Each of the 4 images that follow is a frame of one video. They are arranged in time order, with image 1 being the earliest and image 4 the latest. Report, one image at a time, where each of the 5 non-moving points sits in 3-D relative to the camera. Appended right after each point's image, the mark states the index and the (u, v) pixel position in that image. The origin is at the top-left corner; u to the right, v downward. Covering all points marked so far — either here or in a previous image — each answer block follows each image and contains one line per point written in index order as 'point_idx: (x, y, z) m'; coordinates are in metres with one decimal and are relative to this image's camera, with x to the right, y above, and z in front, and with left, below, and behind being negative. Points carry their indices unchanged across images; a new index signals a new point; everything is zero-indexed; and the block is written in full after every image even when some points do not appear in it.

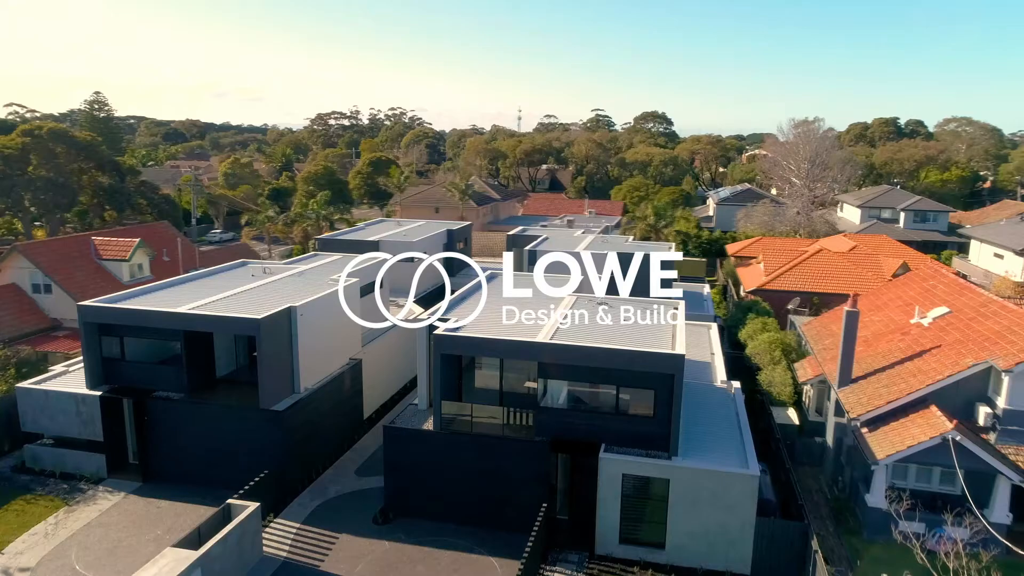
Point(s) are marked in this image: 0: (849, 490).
0: (+6.6, -3.9, +14.1) m
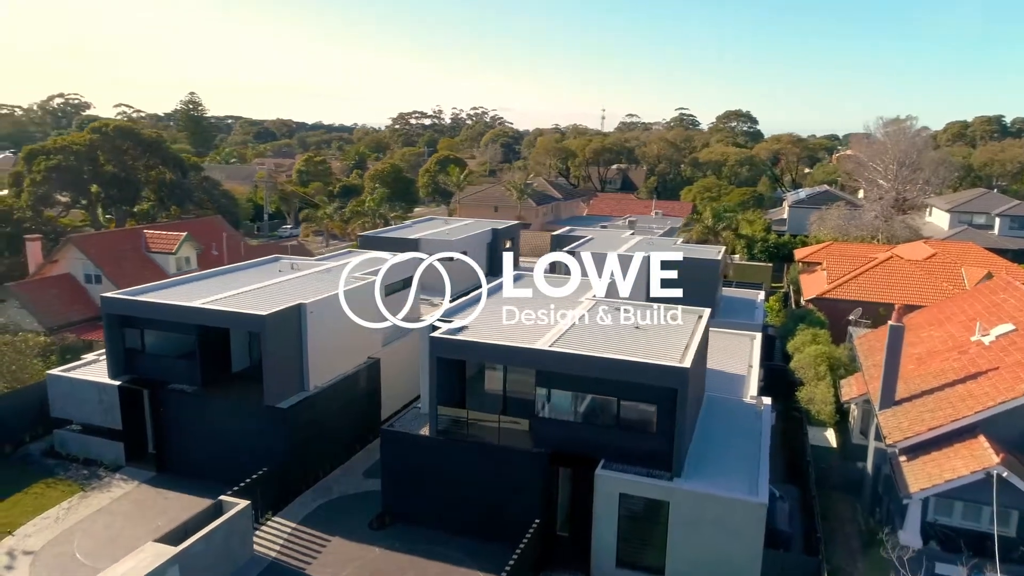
0: (+6.6, -4.1, +12.8) m
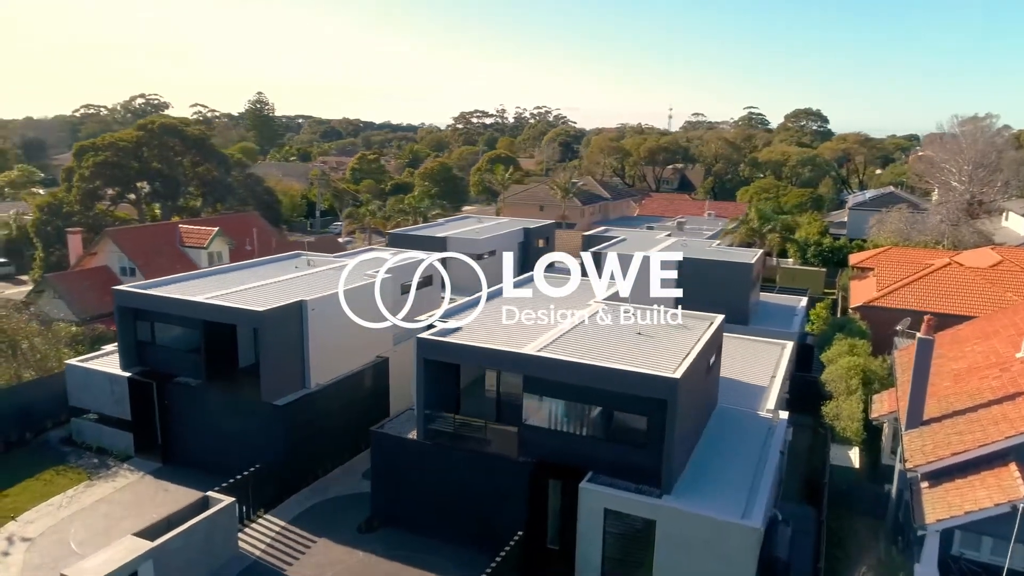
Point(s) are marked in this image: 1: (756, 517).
0: (+6.3, -4.3, +11.7) m
1: (+3.5, -3.2, +10.2) m
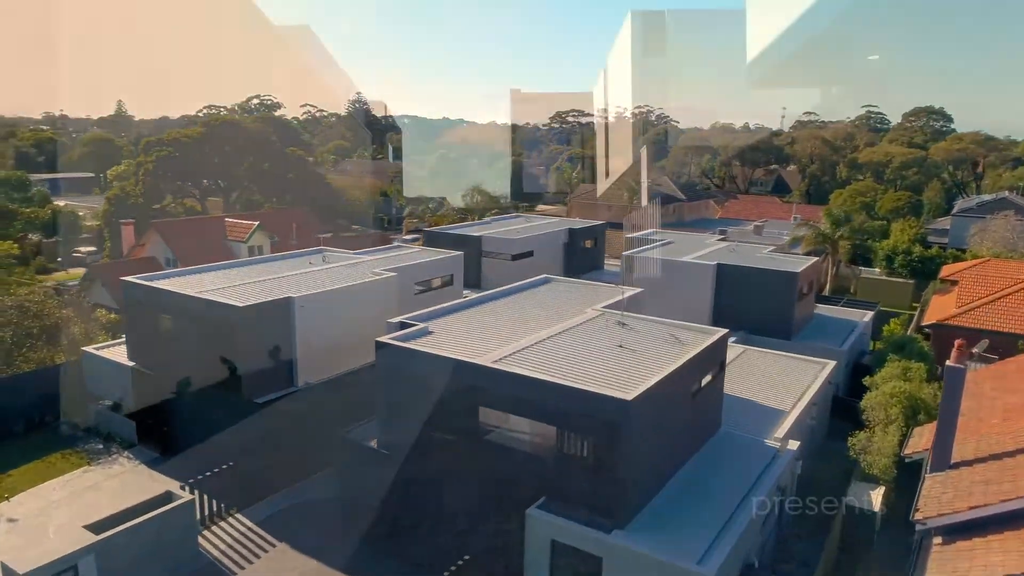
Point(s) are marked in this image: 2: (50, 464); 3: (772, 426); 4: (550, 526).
0: (+5.5, -4.6, +9.9) m
1: (+2.5, -3.4, +8.9) m
2: (-9.7, -3.7, +15.3) m
3: (+4.7, -2.6, +13.1) m
4: (+0.6, -3.3, +9.9) m
